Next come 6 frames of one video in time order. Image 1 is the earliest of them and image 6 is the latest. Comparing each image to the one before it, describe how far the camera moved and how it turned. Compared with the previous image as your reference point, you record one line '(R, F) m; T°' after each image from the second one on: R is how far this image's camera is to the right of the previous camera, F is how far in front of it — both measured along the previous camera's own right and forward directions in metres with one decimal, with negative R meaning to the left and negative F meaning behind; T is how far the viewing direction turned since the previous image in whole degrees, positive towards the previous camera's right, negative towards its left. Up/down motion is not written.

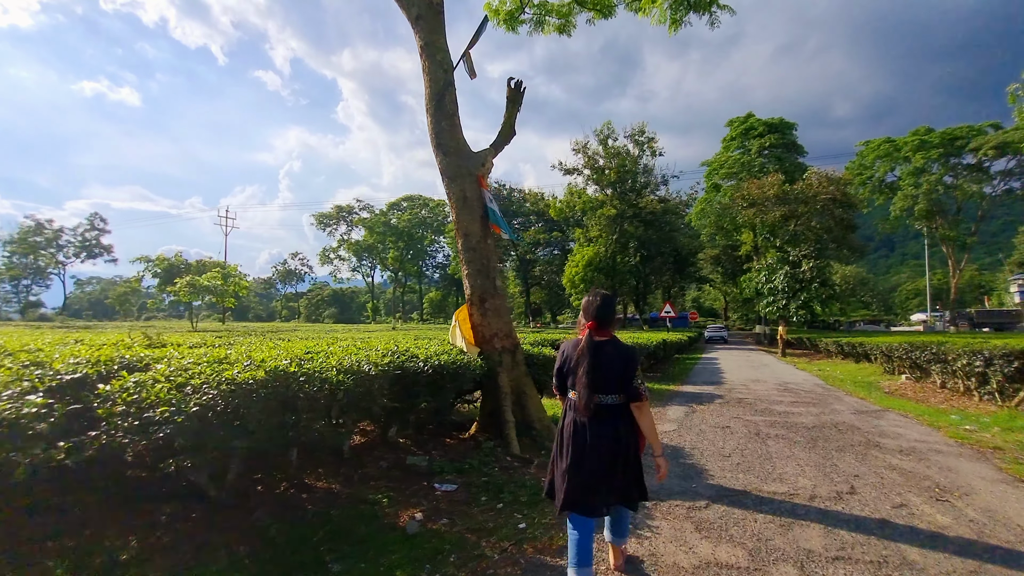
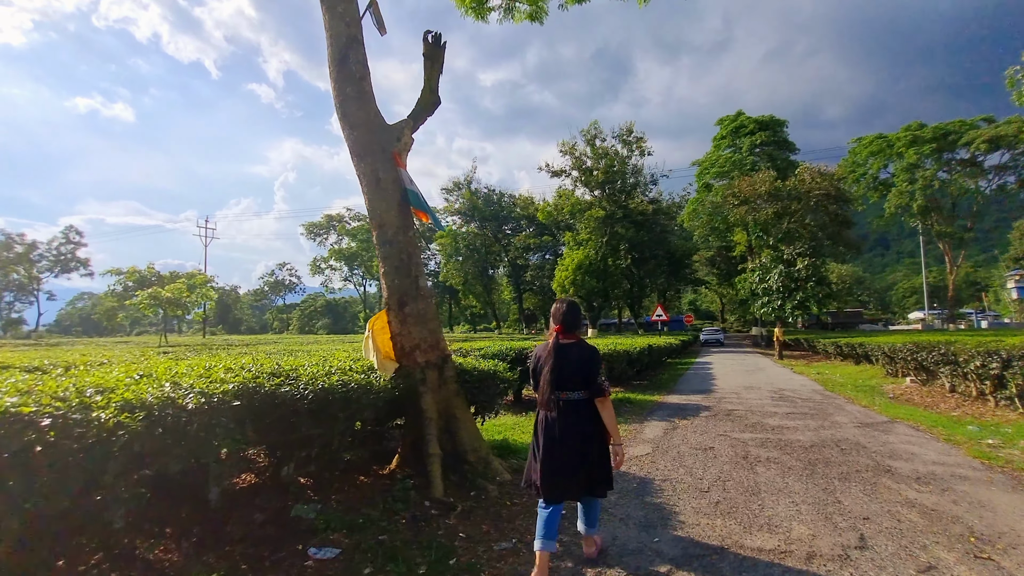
(+0.7, +1.2) m; 0°
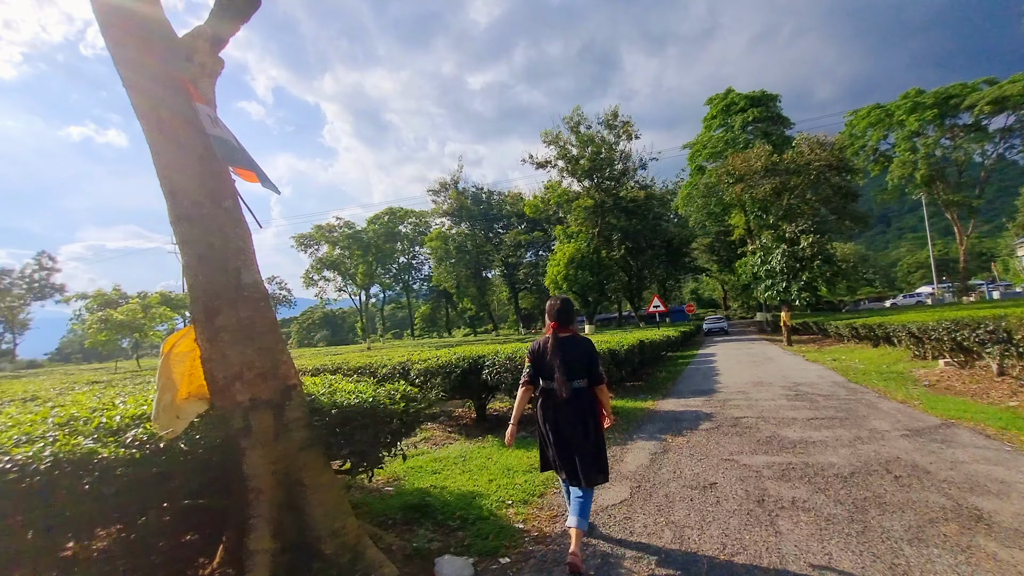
(+0.9, +1.9) m; 0°
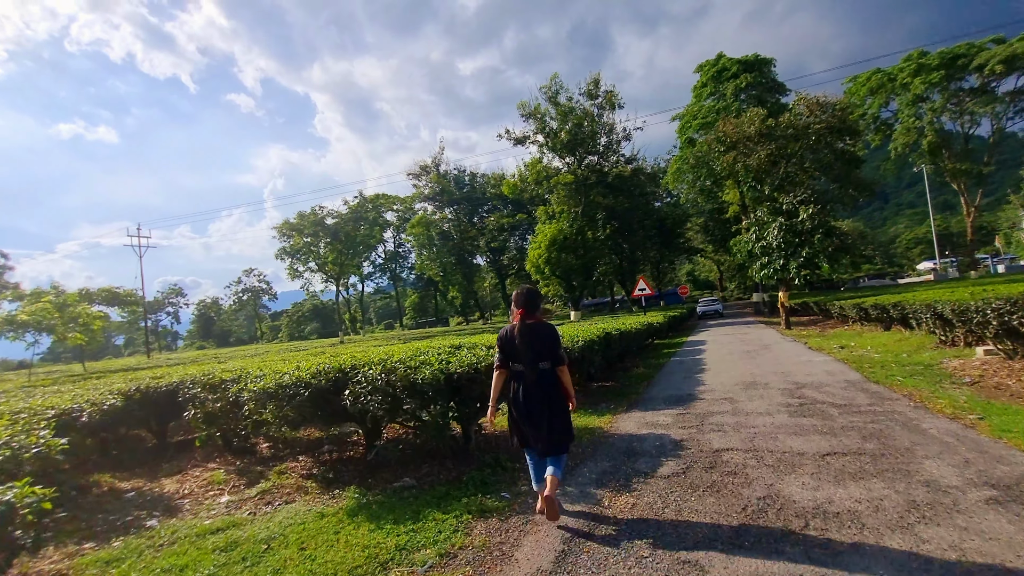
(+1.3, +2.5) m; 0°
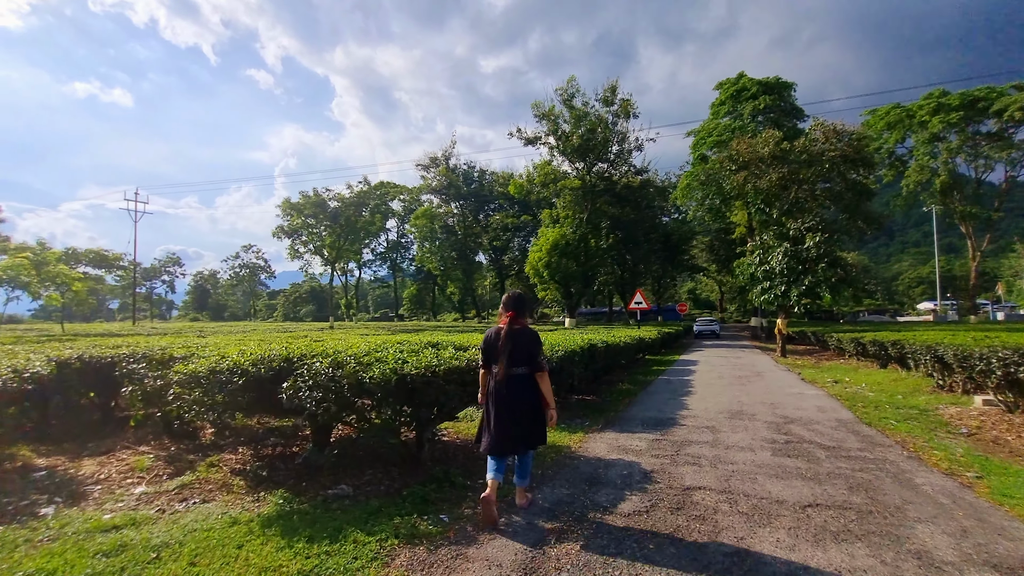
(+0.3, +0.5) m; 0°
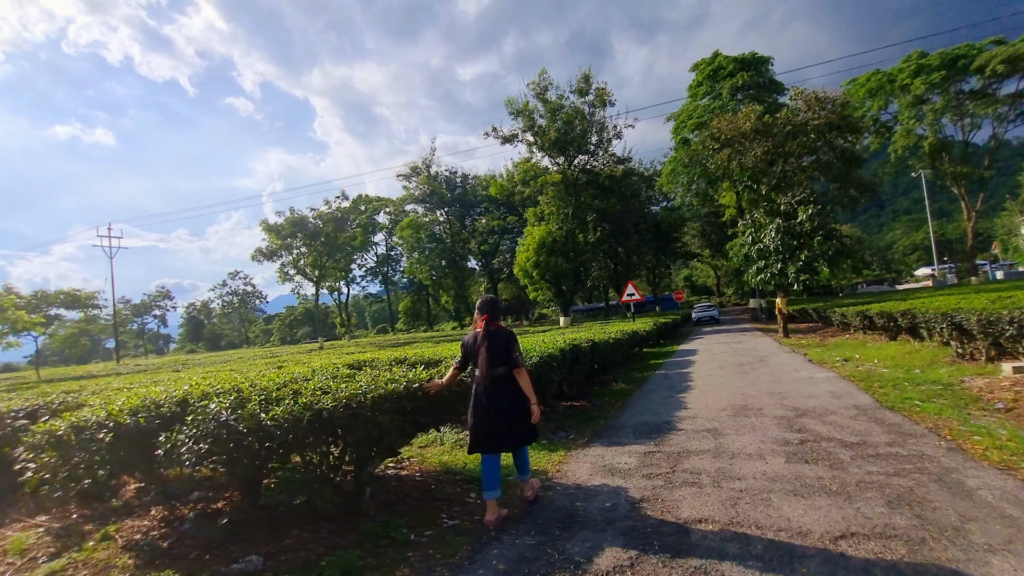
(+0.5, +1.0) m; 0°
